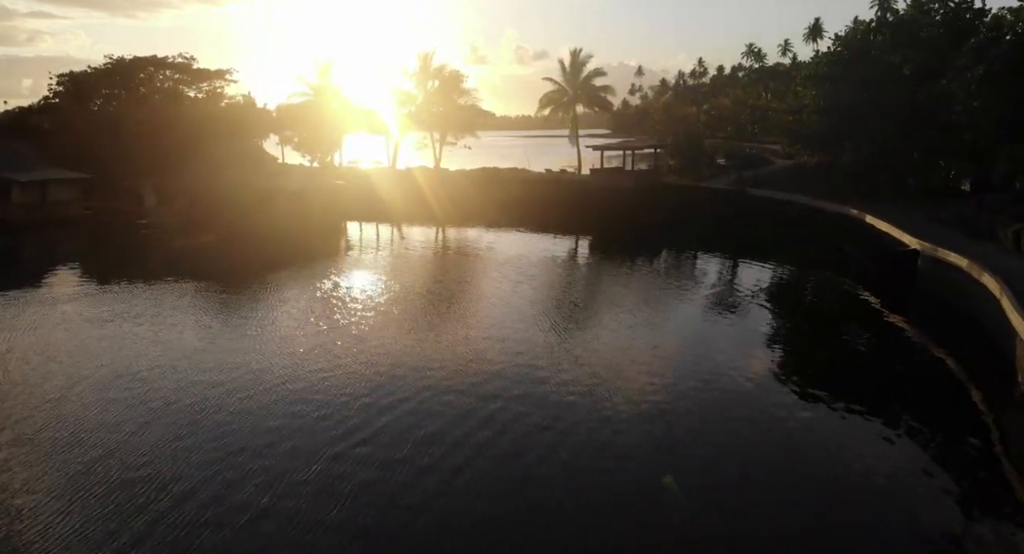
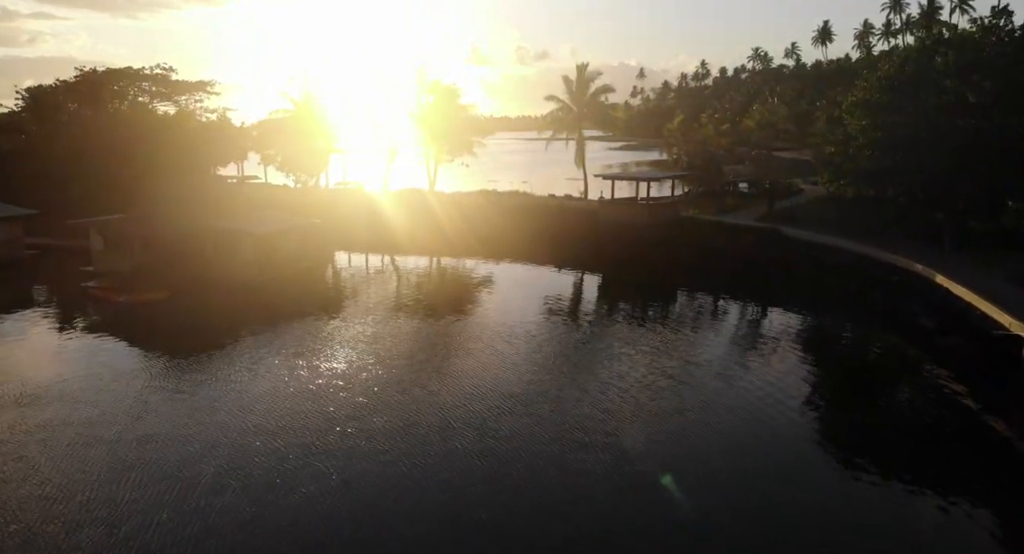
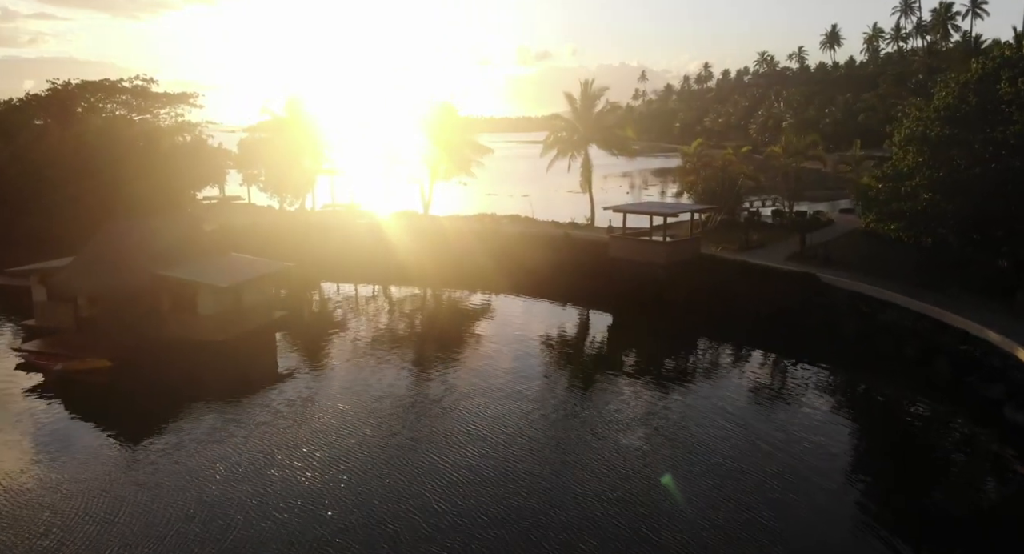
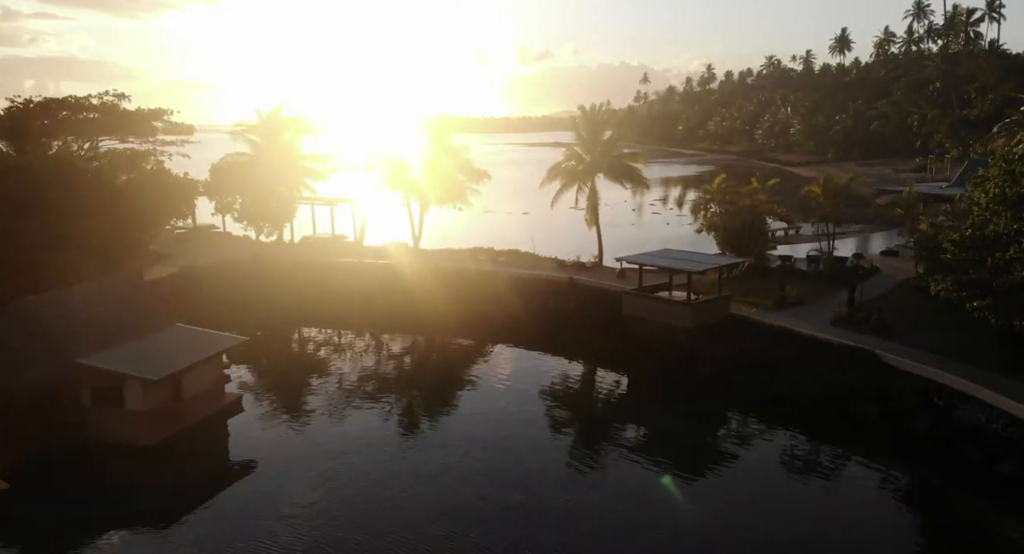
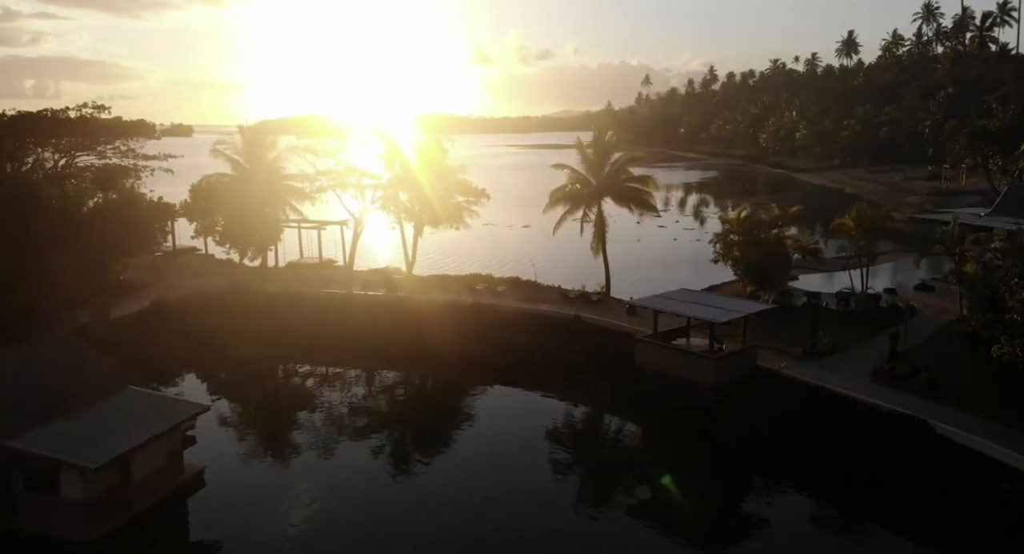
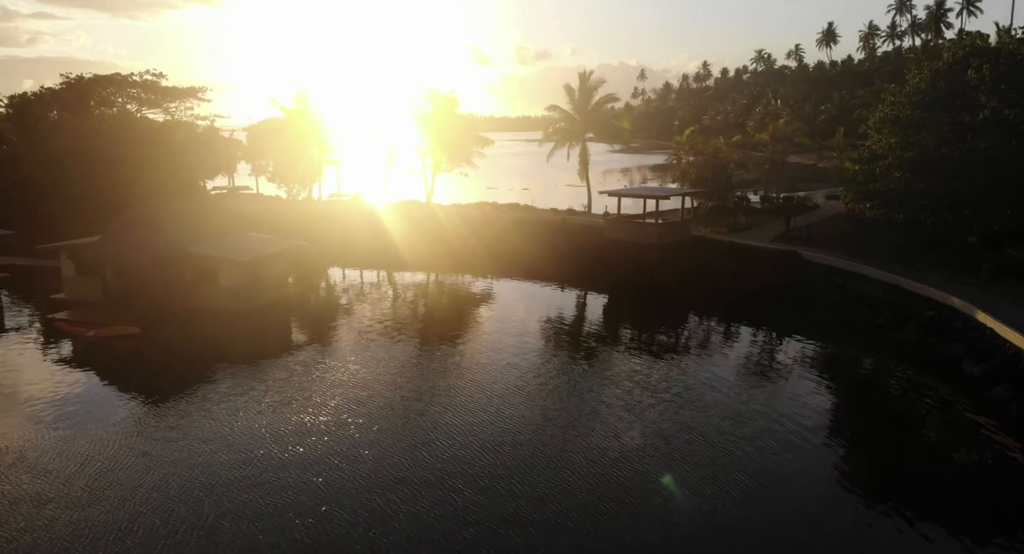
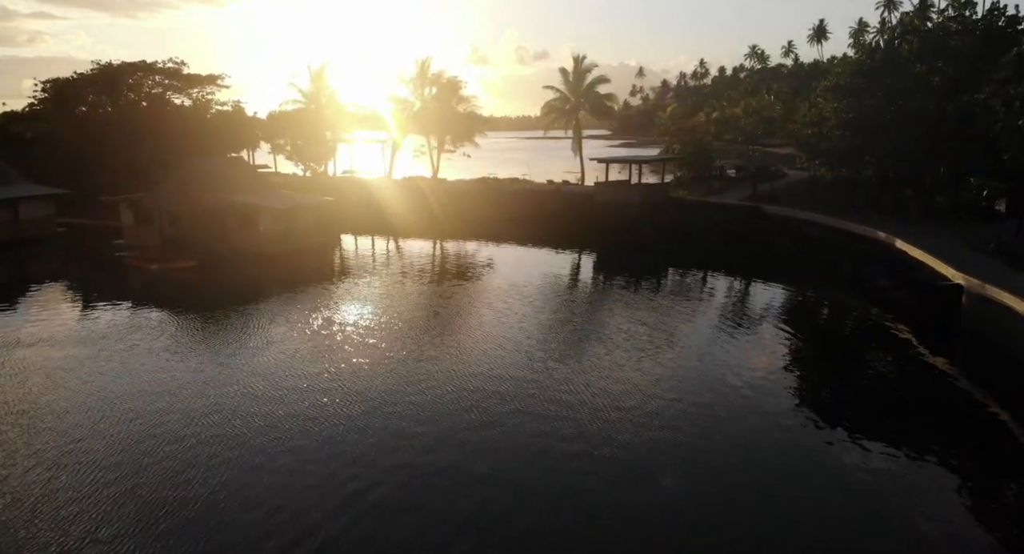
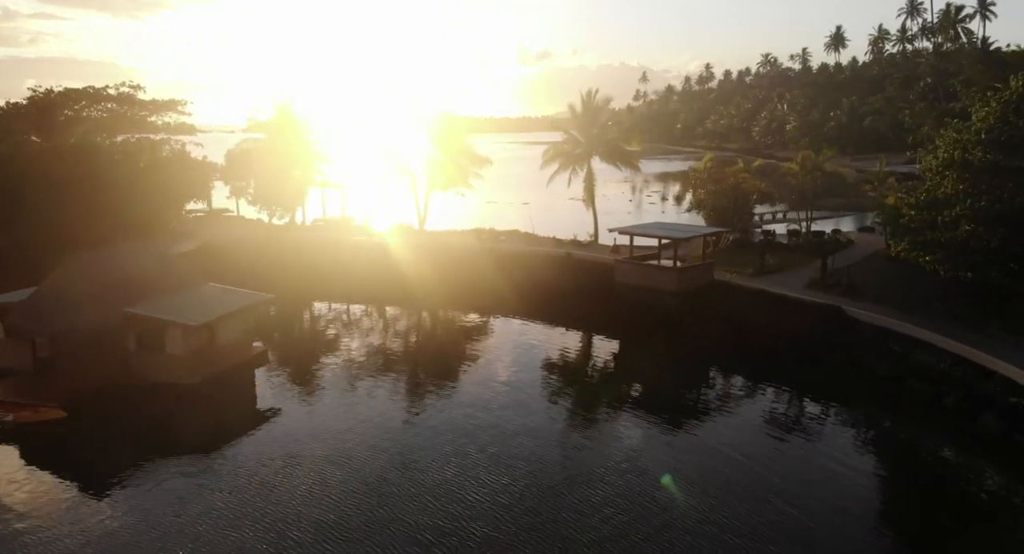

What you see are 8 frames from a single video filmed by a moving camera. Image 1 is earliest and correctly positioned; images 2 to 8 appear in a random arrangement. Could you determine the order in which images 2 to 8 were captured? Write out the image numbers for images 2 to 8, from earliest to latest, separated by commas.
7, 2, 6, 3, 8, 4, 5
